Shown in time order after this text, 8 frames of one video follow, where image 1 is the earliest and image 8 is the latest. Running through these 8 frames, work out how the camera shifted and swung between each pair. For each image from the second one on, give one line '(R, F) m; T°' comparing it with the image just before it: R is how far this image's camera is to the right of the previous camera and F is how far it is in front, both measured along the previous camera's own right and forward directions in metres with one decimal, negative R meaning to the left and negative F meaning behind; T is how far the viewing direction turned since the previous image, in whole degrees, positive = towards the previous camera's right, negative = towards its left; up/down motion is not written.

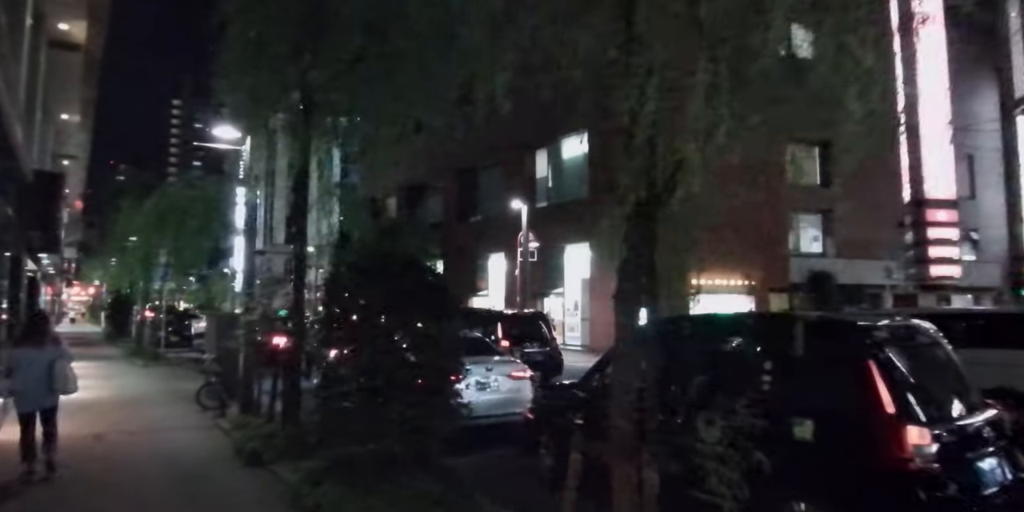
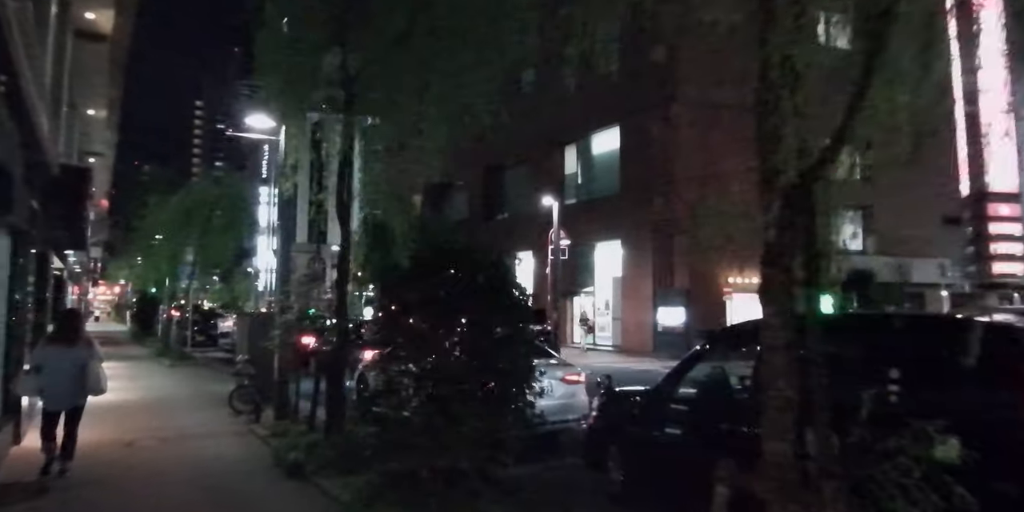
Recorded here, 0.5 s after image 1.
(-0.5, +0.7) m; -1°
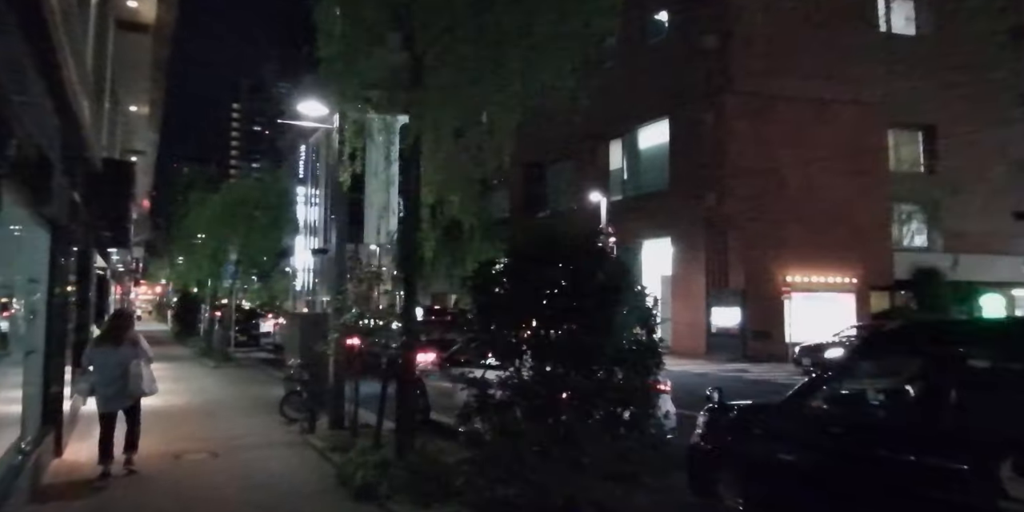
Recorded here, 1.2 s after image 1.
(-0.6, +1.0) m; -3°
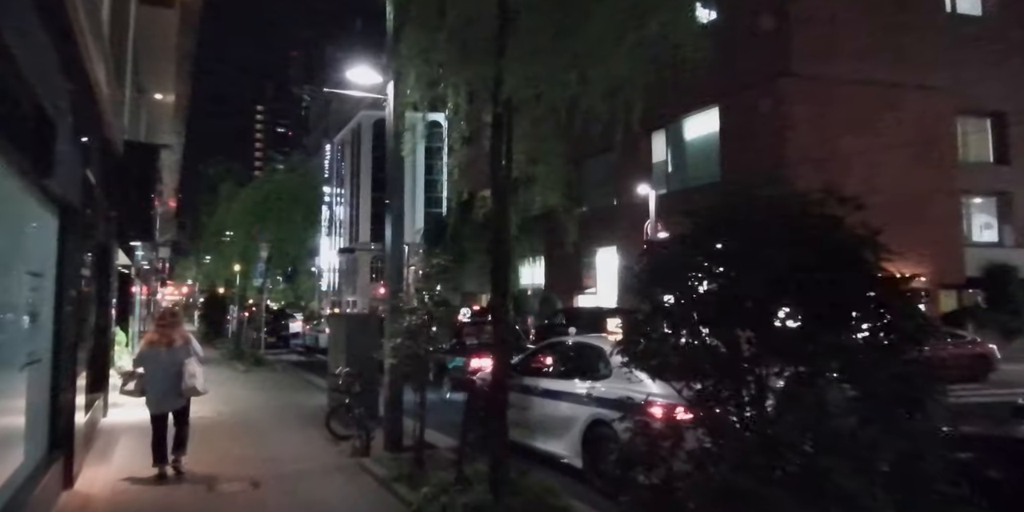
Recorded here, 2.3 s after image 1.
(-0.8, +1.6) m; -2°
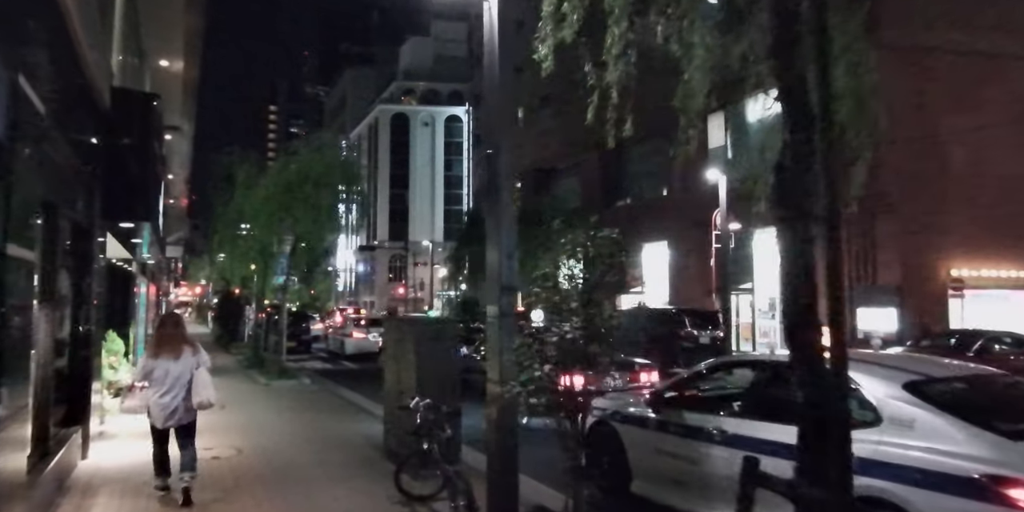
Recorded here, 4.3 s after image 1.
(-1.3, +3.1) m; -1°
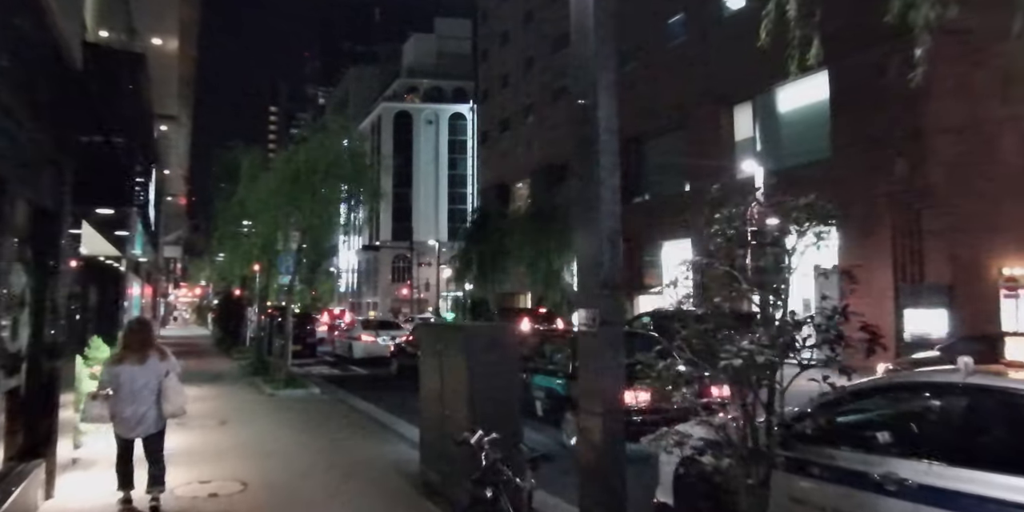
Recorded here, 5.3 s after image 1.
(-0.6, +1.6) m; 0°
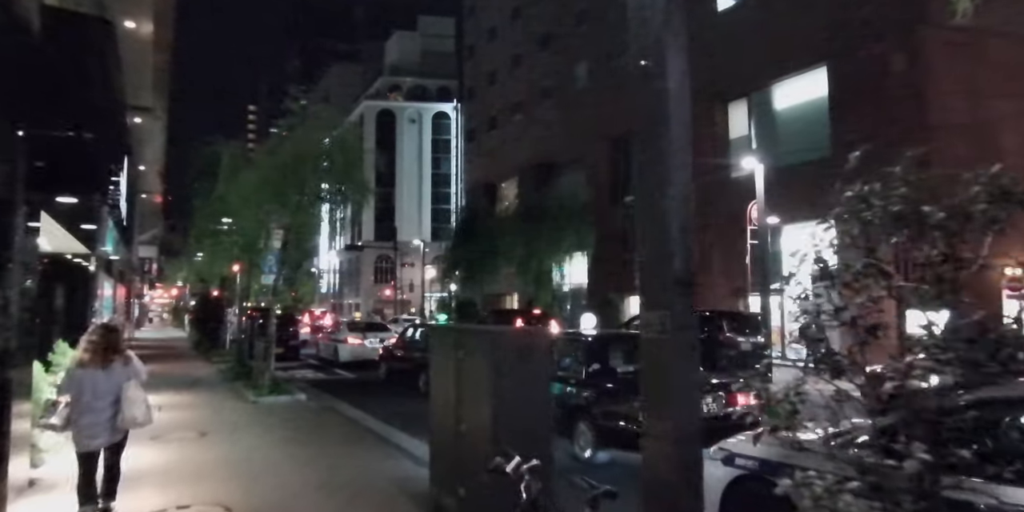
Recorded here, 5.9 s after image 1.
(-0.4, +0.8) m; +1°
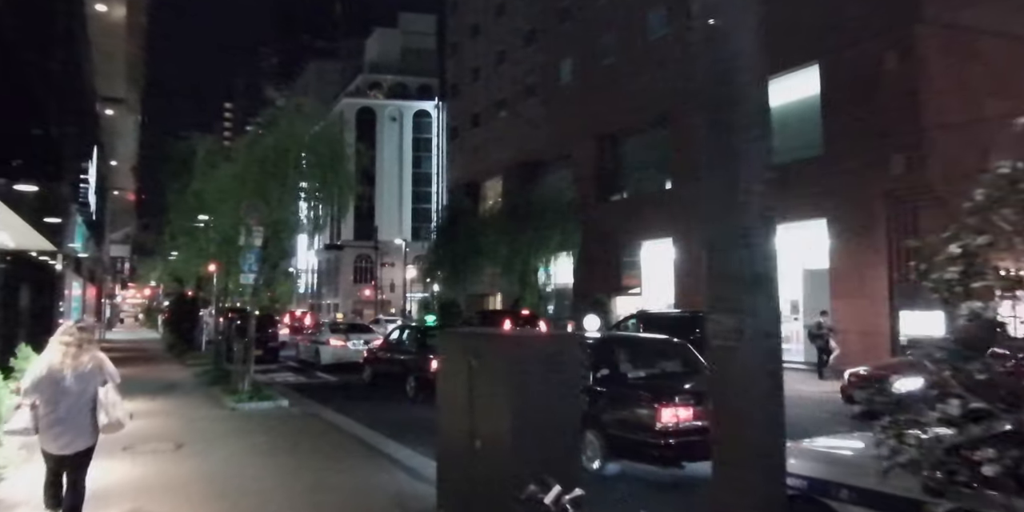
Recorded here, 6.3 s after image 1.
(-0.3, +0.6) m; +2°
